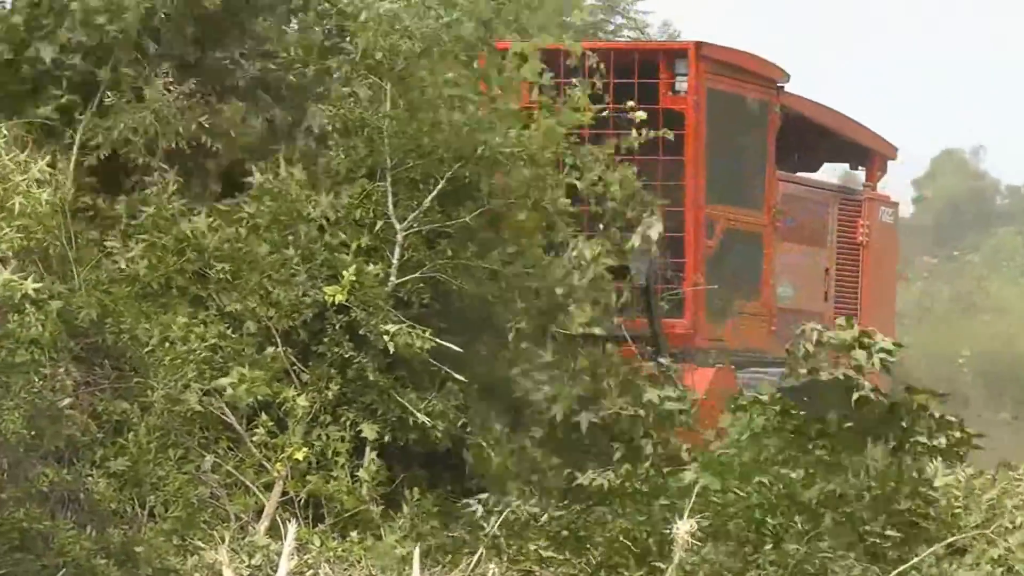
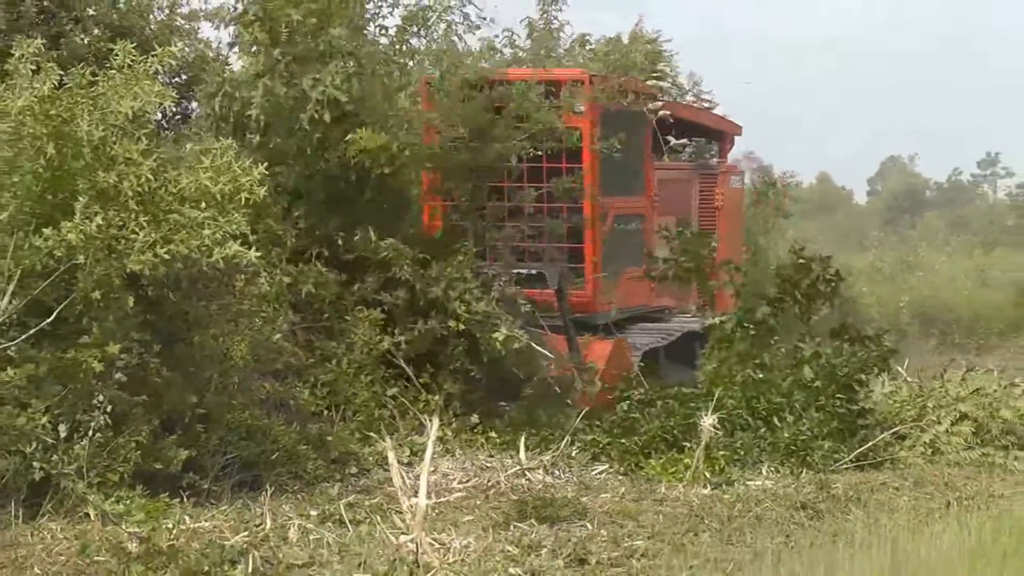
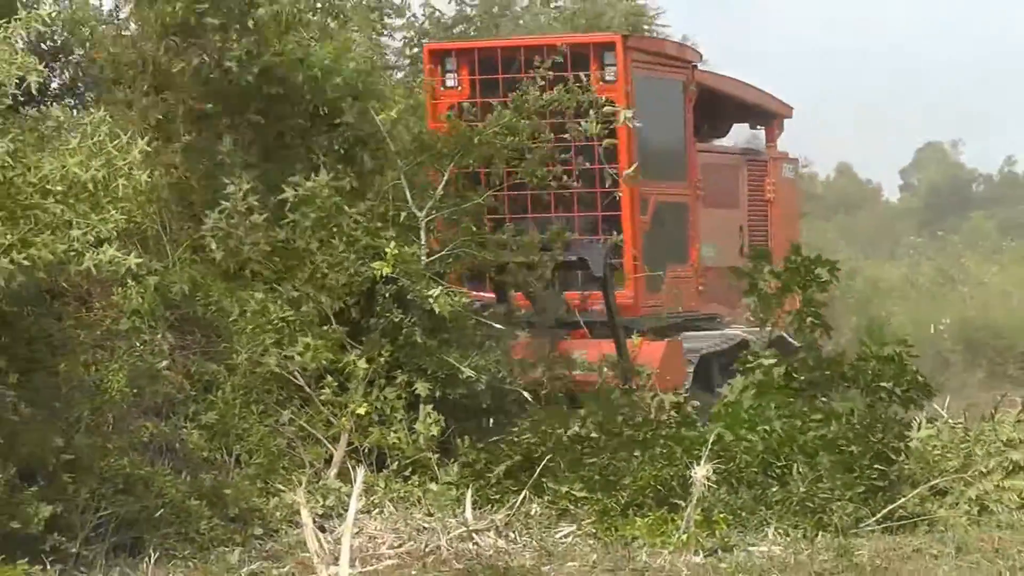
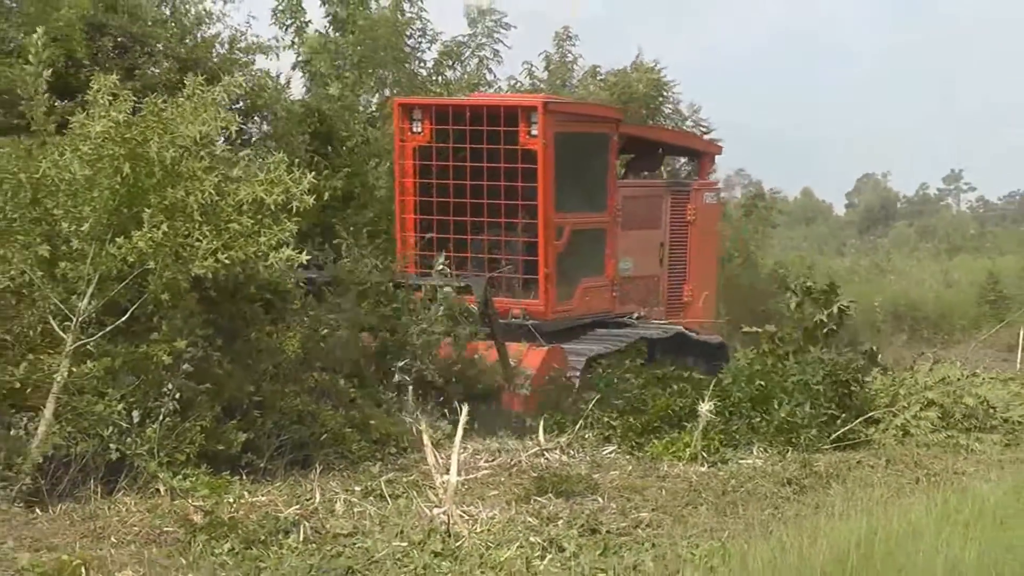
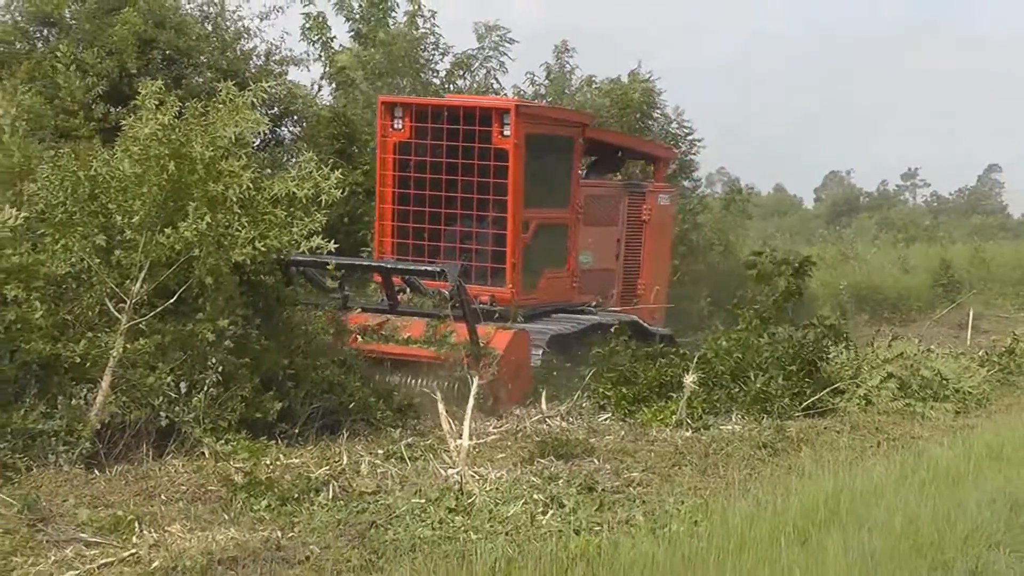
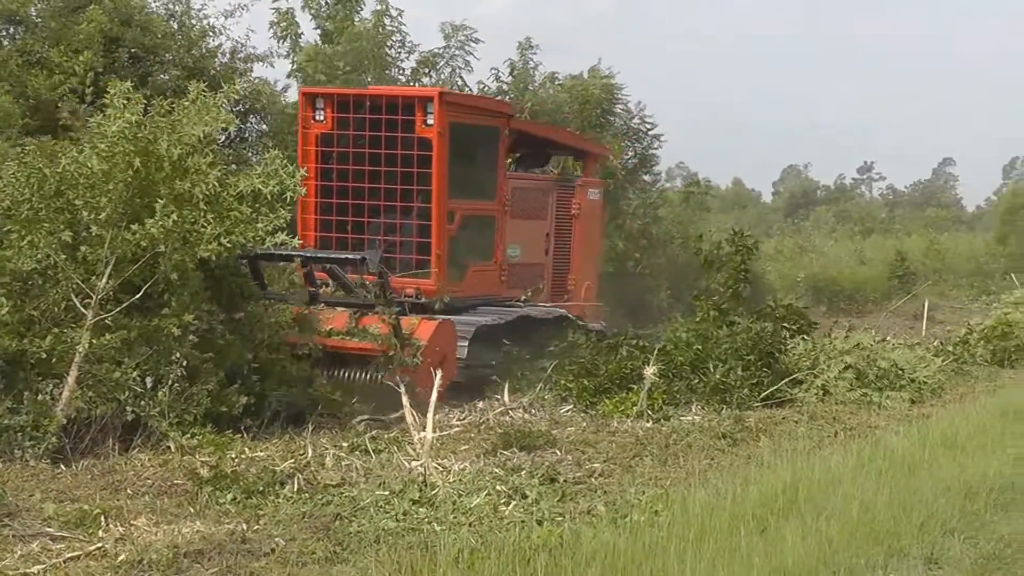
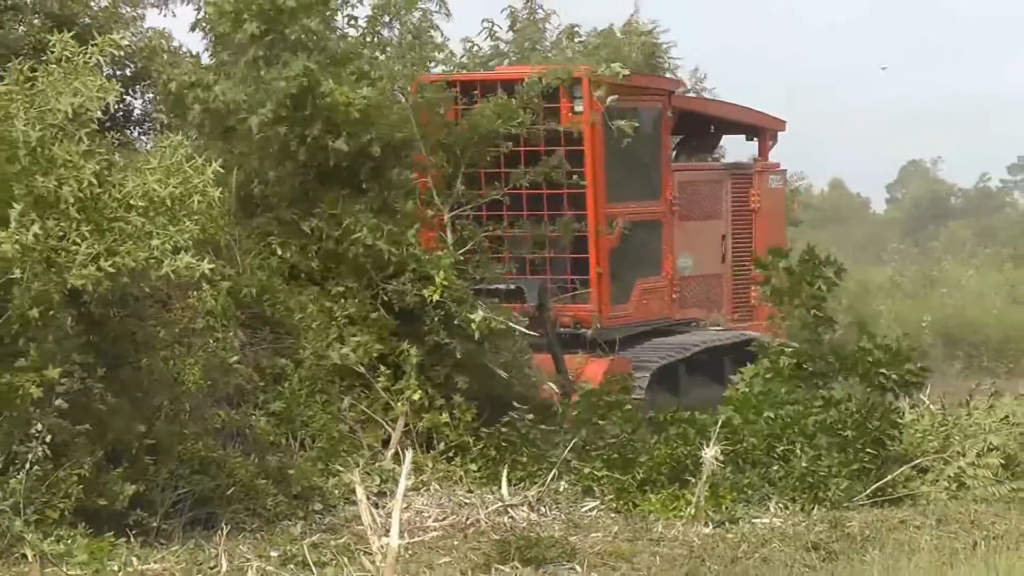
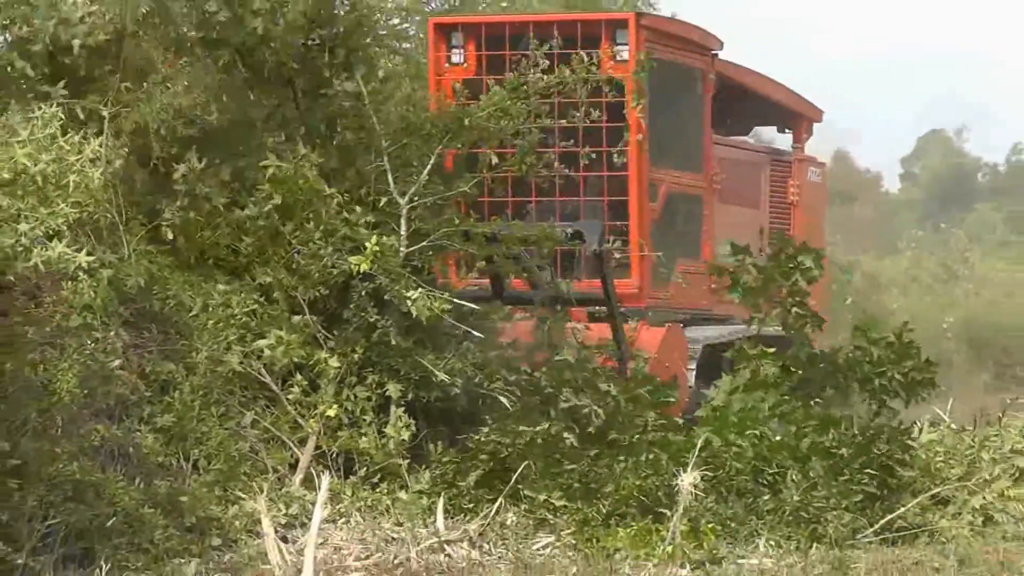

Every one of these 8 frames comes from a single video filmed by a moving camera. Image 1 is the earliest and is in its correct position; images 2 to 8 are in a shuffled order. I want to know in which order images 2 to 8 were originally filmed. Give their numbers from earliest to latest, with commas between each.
8, 3, 7, 2, 4, 5, 6
